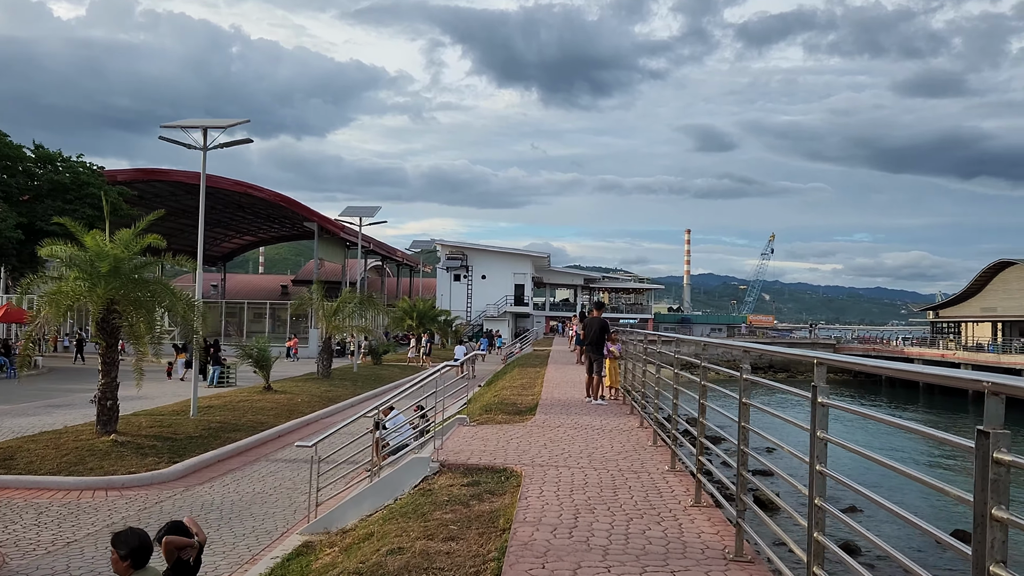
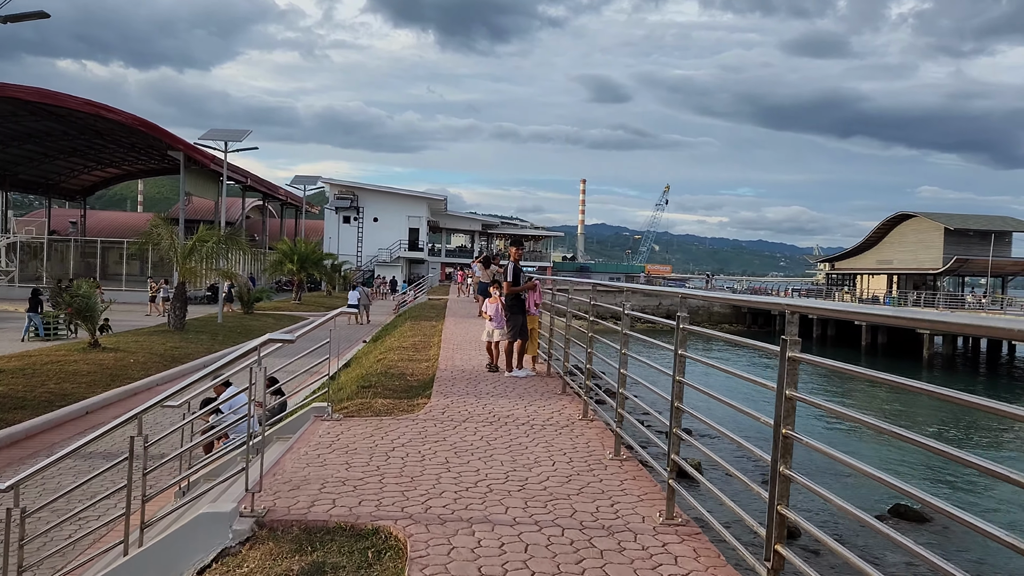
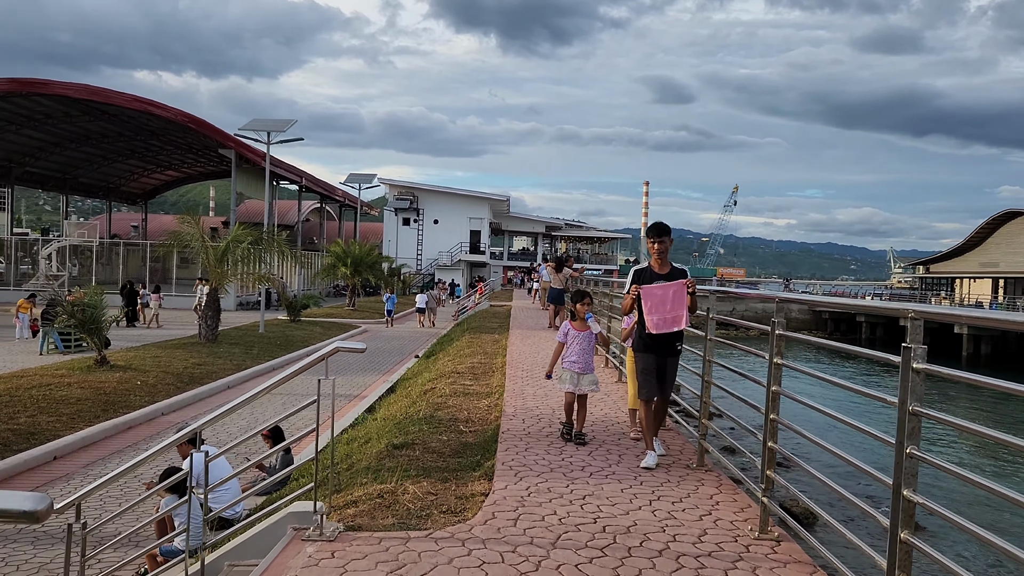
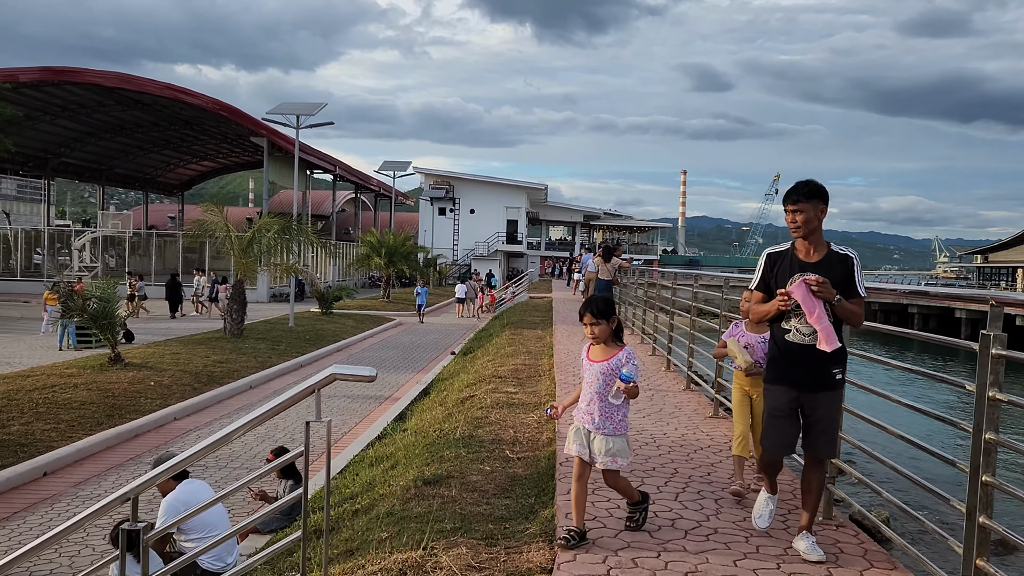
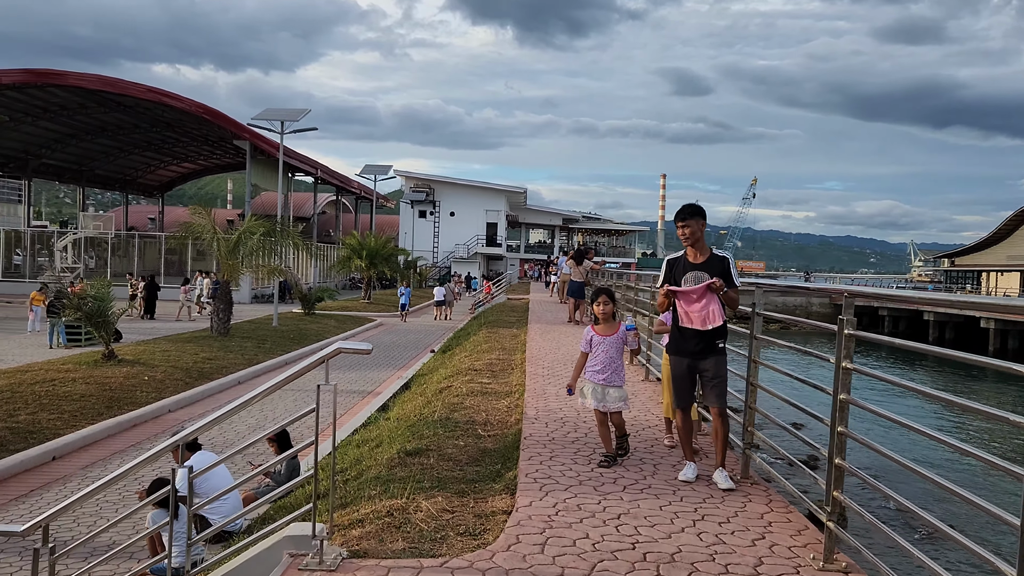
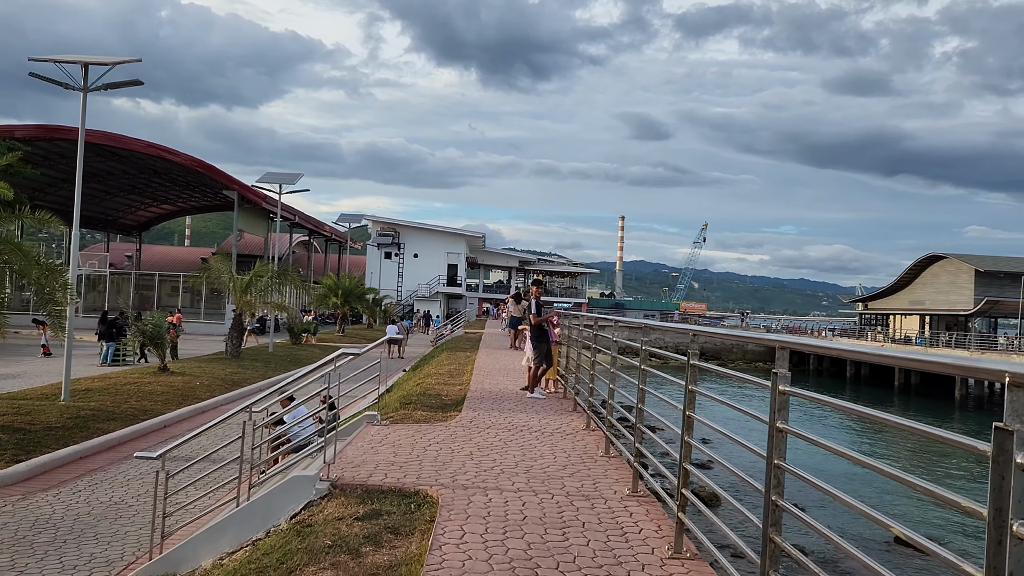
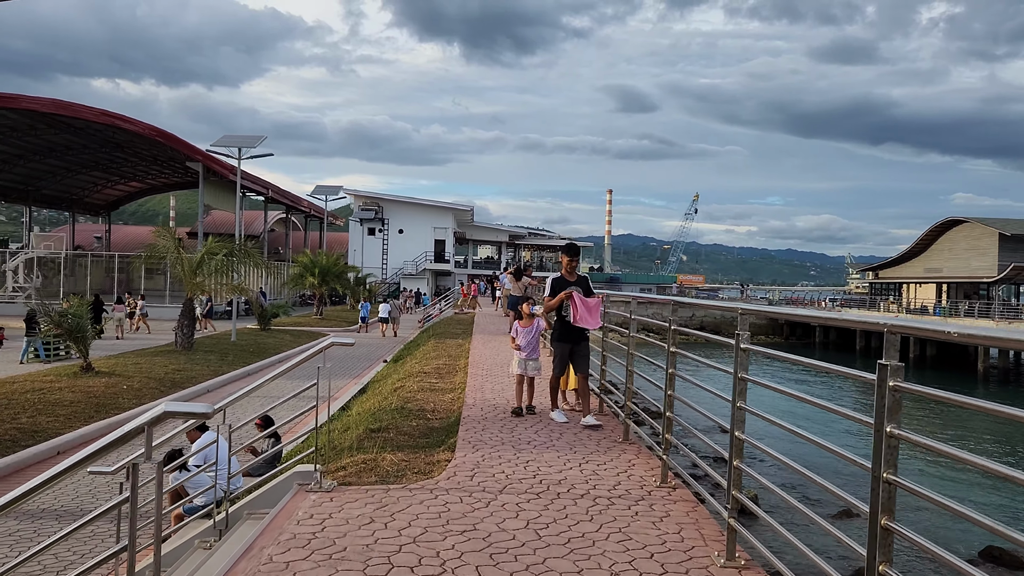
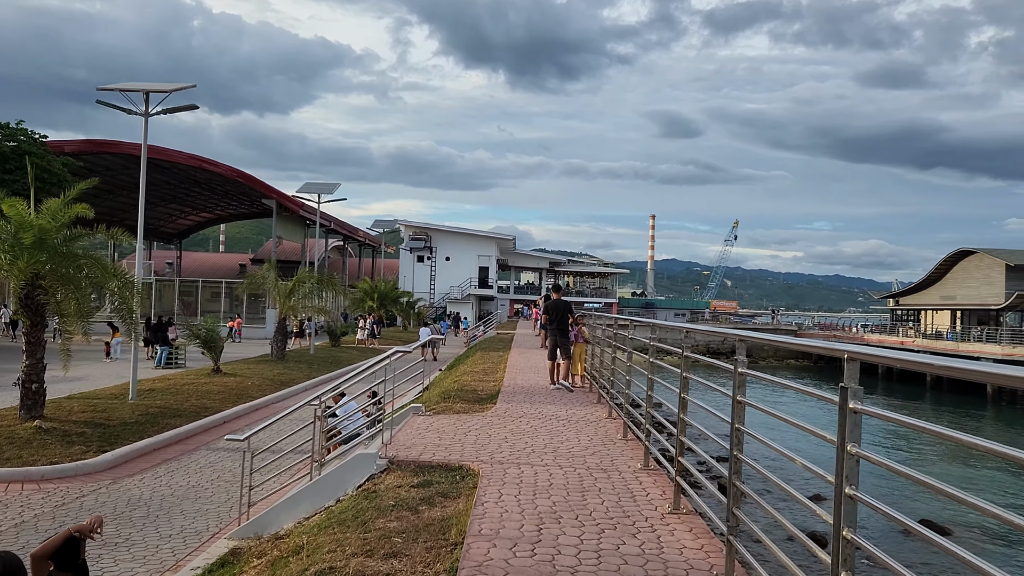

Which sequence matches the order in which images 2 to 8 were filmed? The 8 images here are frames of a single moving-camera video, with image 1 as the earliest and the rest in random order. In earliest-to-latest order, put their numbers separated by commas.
8, 6, 2, 7, 3, 5, 4
